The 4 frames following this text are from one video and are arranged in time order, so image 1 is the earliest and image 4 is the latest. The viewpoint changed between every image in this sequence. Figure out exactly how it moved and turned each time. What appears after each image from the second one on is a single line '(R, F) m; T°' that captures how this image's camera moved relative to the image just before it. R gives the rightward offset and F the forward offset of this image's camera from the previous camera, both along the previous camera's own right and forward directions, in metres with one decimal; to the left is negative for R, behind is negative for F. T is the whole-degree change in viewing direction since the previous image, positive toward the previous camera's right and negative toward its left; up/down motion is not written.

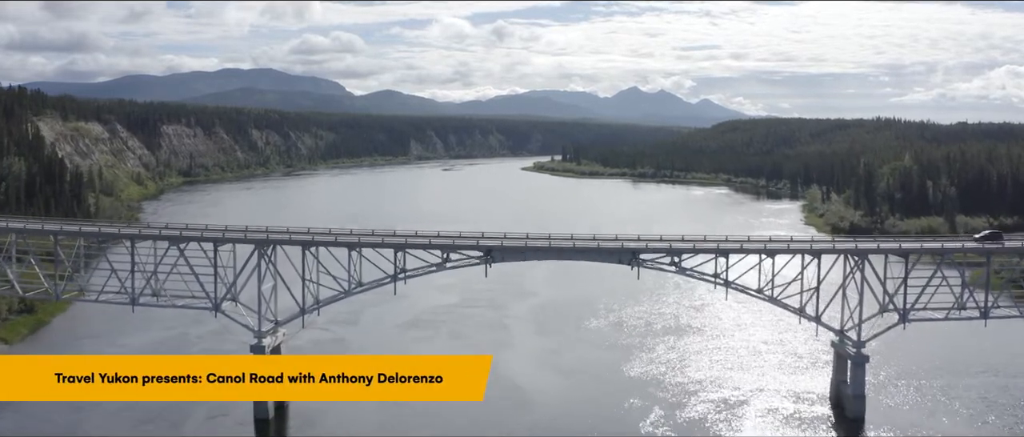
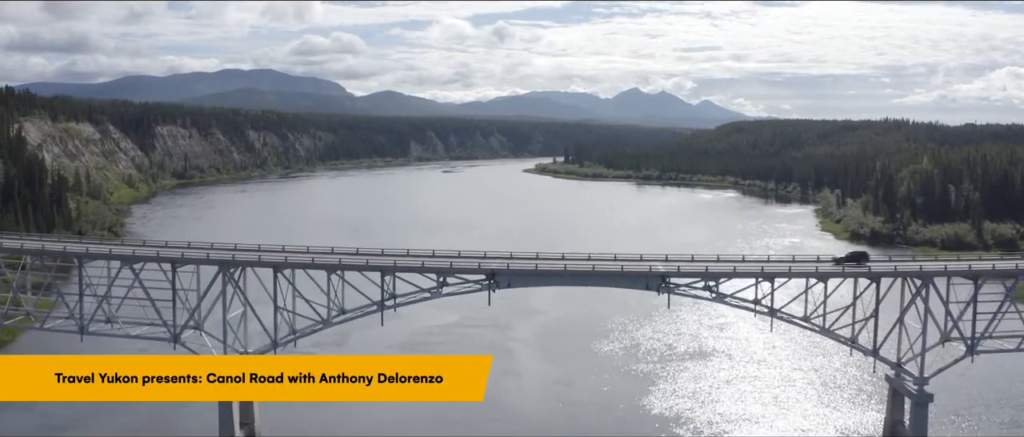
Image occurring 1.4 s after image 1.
(-0.2, +3.1) m; 0°
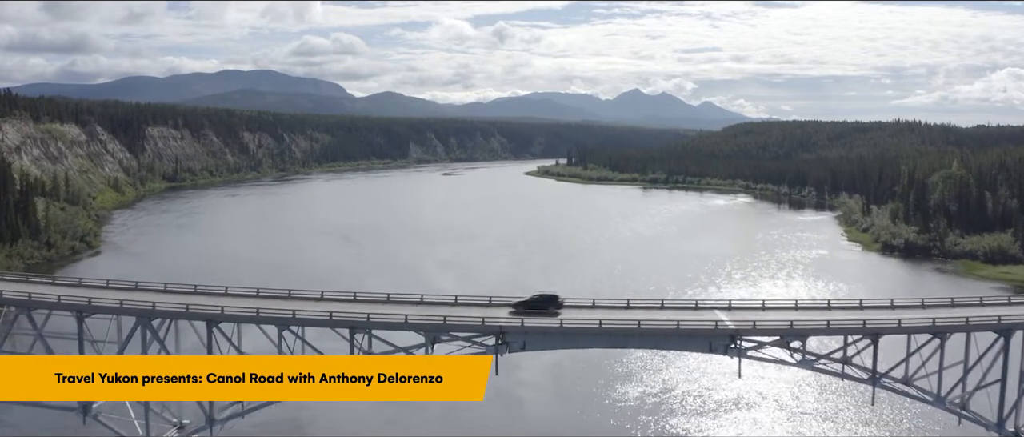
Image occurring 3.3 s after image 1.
(-0.2, +4.6) m; 0°
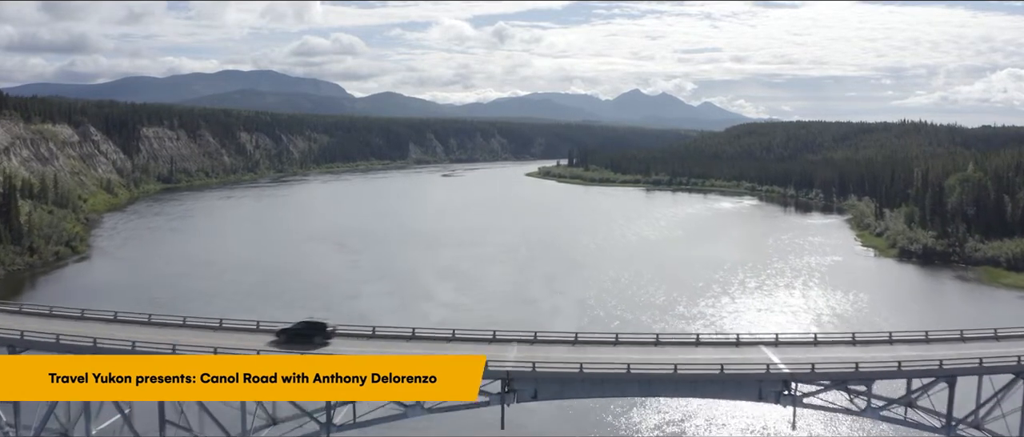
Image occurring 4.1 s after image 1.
(-0.1, +2.2) m; 0°
